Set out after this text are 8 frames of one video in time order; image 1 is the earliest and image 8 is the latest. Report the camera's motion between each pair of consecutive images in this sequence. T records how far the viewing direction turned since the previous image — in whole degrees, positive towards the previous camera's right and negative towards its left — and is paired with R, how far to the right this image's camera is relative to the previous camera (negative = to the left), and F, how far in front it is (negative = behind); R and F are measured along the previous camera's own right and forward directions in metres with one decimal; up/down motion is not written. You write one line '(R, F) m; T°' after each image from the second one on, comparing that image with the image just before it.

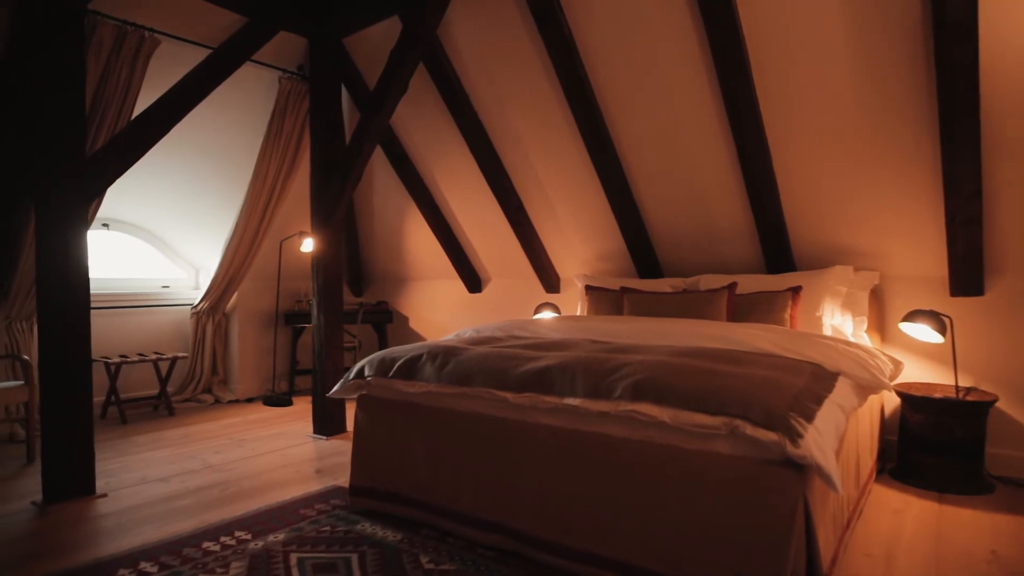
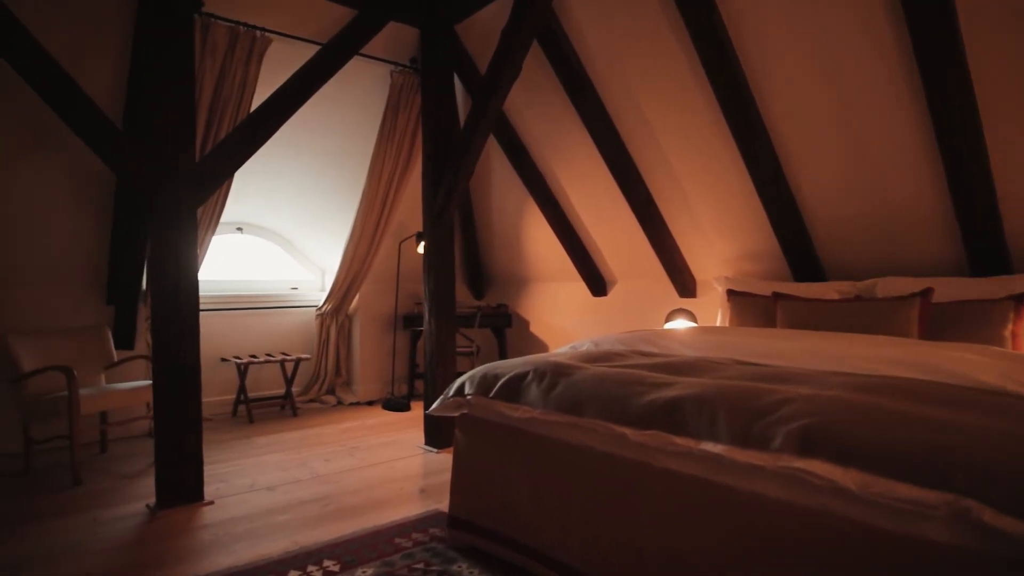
(0.0, +0.4) m; -12°
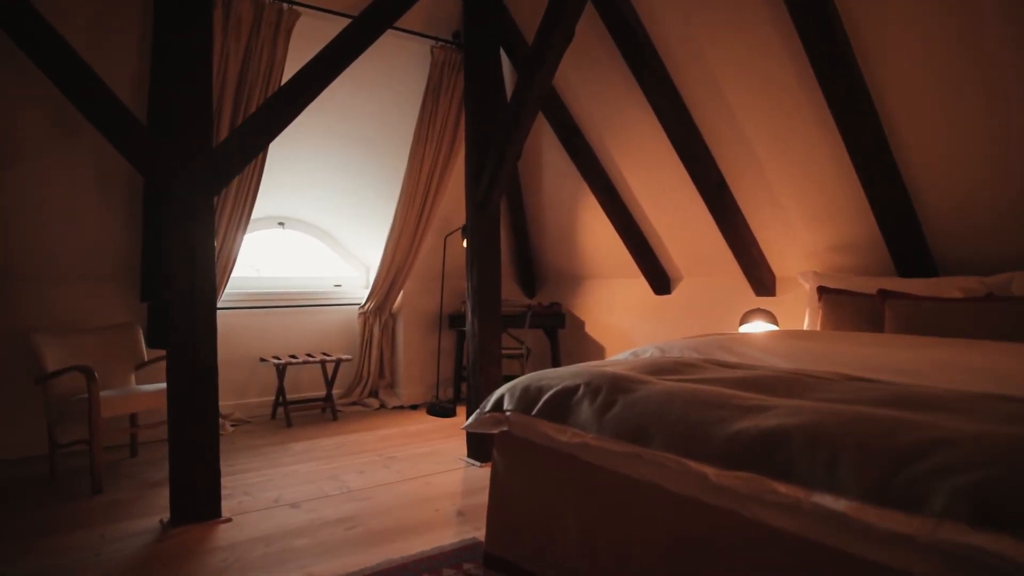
(0.0, +0.4) m; -5°
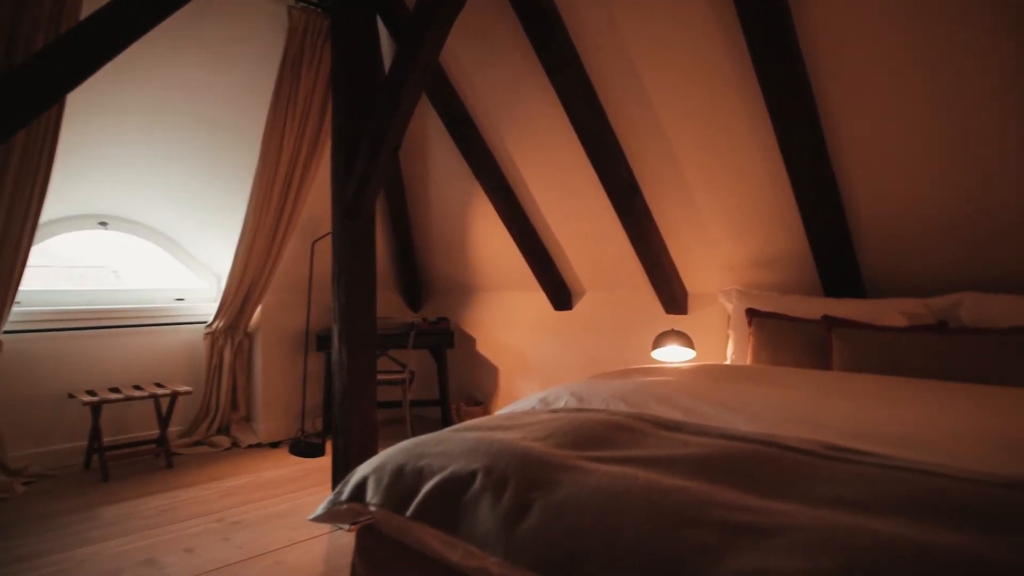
(0.0, +0.6) m; +10°
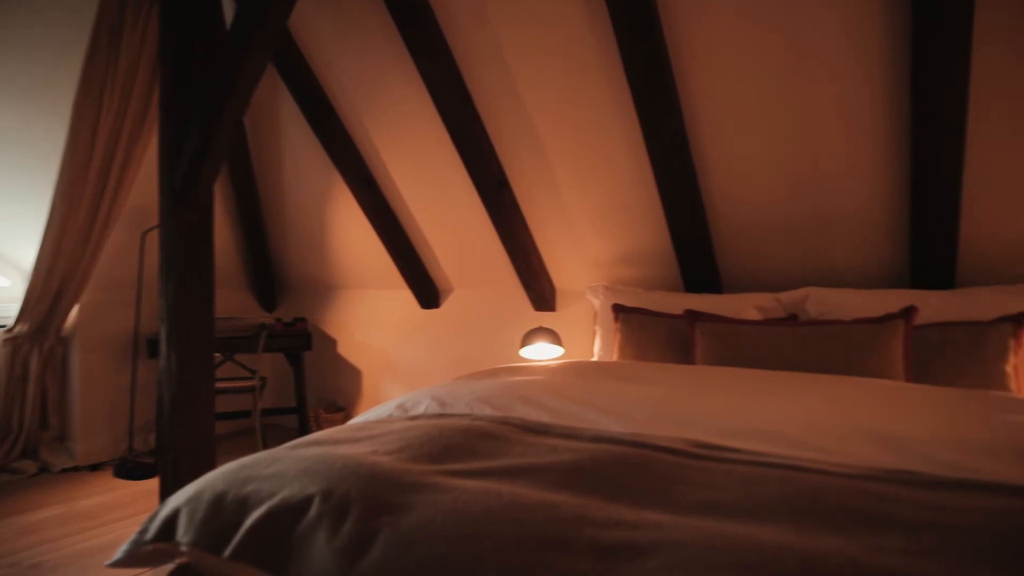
(0.0, +0.2) m; +12°
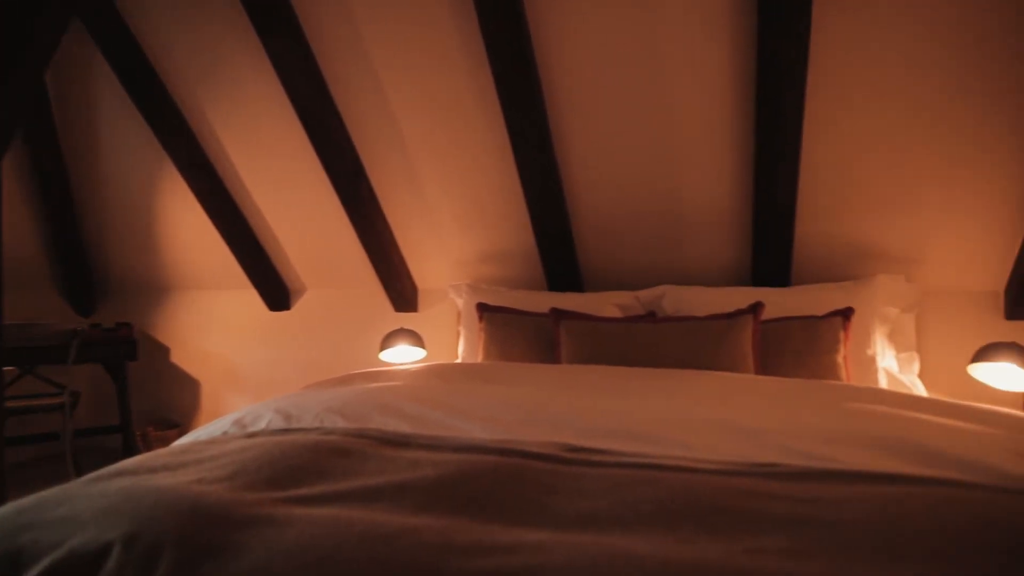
(0.0, +0.1) m; +13°
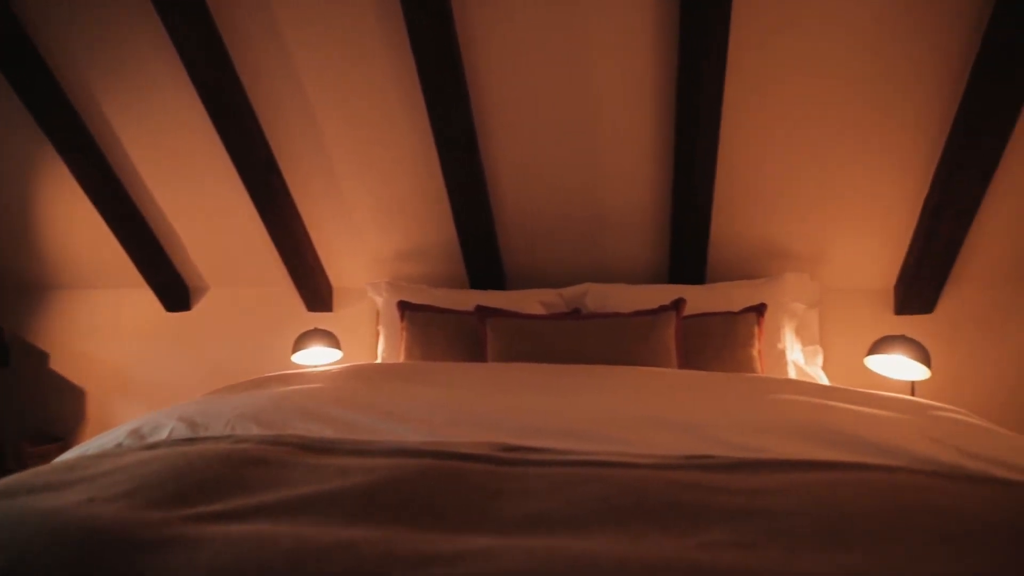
(0.0, +0.1) m; +8°
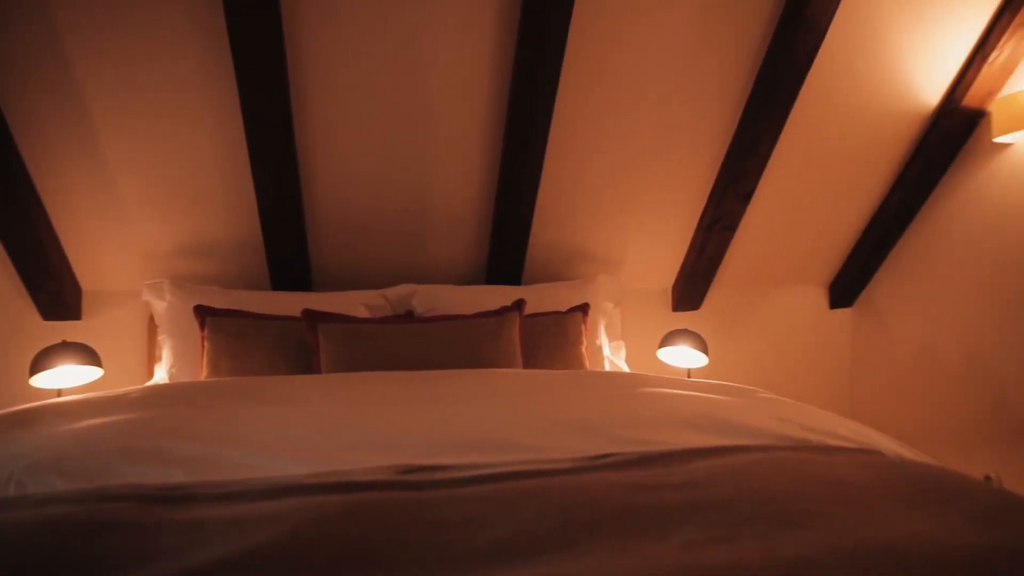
(-0.3, +0.1) m; +23°
